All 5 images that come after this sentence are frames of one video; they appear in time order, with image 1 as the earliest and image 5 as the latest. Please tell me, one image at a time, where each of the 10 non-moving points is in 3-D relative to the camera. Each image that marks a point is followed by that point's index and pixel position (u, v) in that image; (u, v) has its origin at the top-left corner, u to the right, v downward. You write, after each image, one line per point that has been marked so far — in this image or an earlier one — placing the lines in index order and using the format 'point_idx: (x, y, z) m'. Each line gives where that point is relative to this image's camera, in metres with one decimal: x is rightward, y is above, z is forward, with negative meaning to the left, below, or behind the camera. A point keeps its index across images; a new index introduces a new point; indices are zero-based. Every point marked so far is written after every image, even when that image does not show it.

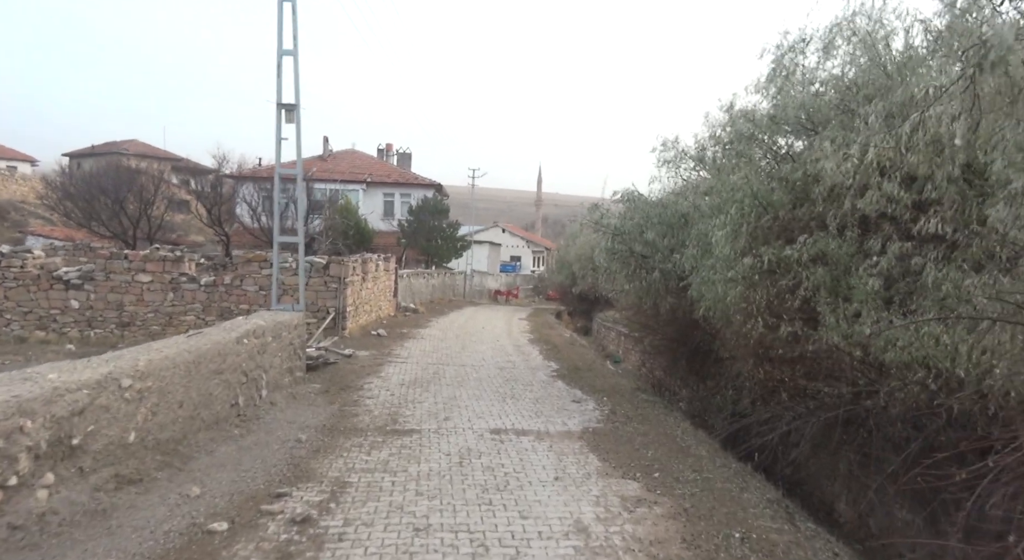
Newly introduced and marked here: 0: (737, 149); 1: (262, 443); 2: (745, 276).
0: (+2.5, +1.5, +7.3) m
1: (-2.2, -1.4, +5.6) m
2: (+2.1, 0.0, +5.7) m
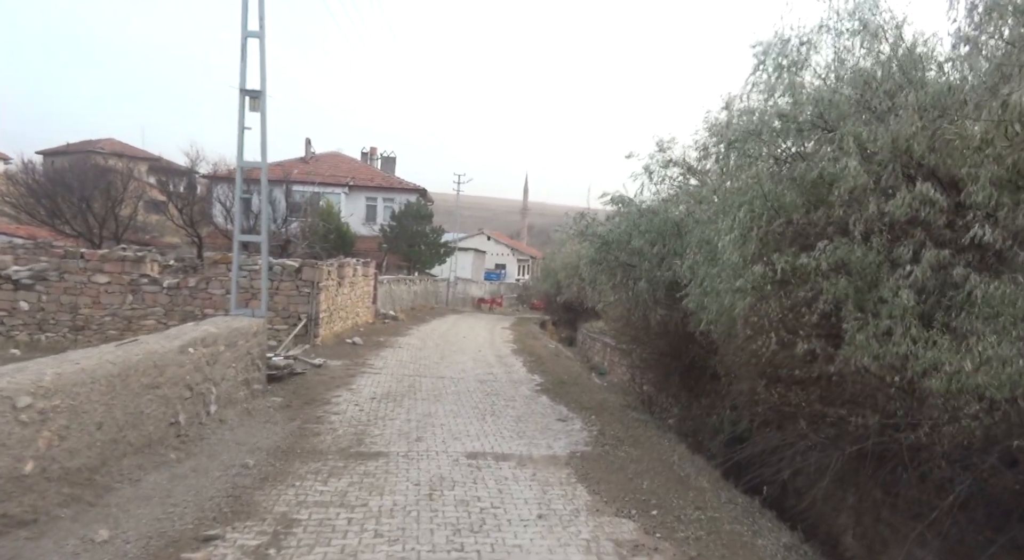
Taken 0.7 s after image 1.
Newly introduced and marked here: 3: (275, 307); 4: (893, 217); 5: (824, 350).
0: (+2.3, +1.4, +6.7) m
1: (-2.3, -1.4, +4.8) m
2: (+1.9, 0.0, +5.1) m
3: (-4.7, -0.5, +12.7) m
4: (+2.7, +0.4, +4.6) m
5: (+2.3, -0.5, +4.7) m
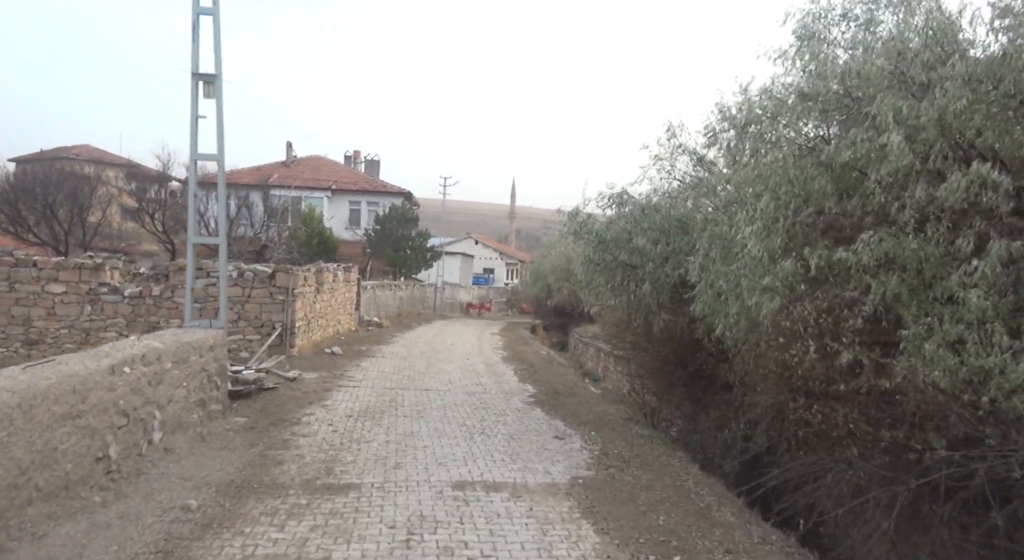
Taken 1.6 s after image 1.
0: (+2.2, +1.4, +6.0) m
1: (-2.4, -1.5, +4.0) m
2: (+1.9, 0.0, +4.3) m
3: (-4.9, -0.7, +11.8) m
4: (+2.6, +0.5, +3.9) m
5: (+2.2, -0.5, +4.0) m
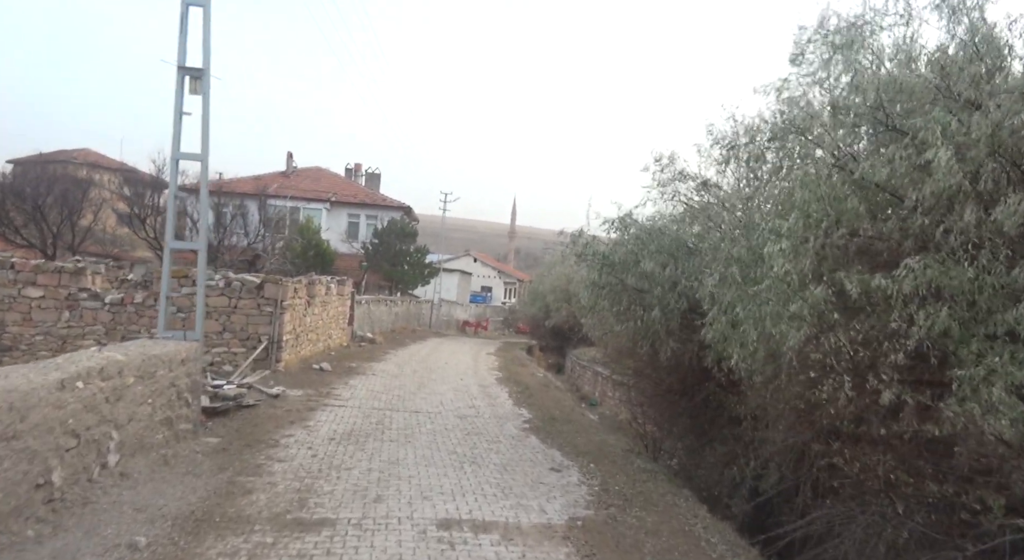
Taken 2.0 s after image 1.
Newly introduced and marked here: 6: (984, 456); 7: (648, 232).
0: (+2.3, +1.2, +5.6) m
1: (-2.4, -1.5, +3.5) m
2: (+1.8, -0.2, +3.9) m
3: (-4.9, -0.8, +11.4) m
4: (+2.7, +0.3, +3.5) m
5: (+2.2, -0.7, +3.5) m
6: (+2.3, -0.9, +3.2) m
7: (+1.7, +0.6, +8.0) m
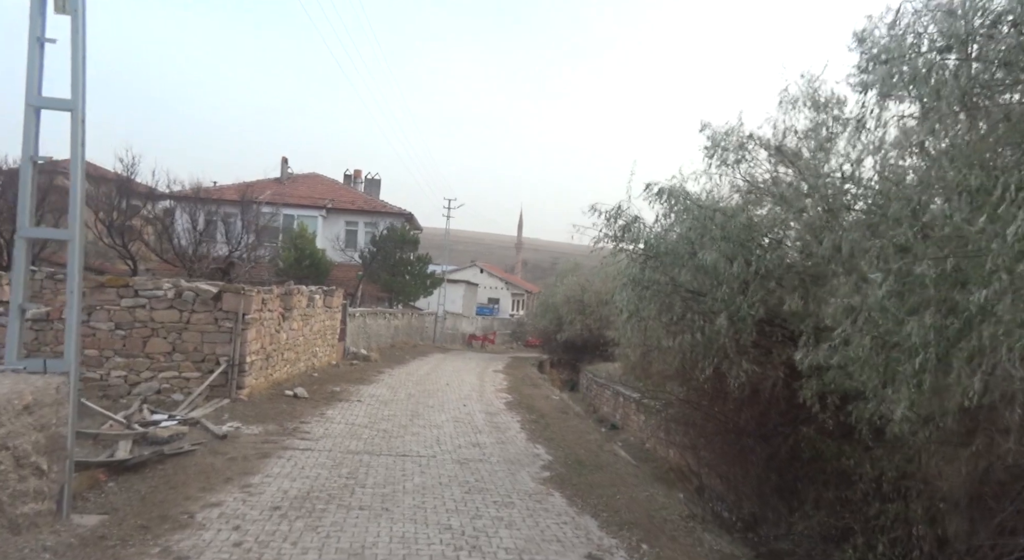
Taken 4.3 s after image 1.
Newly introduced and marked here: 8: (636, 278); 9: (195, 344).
0: (+2.4, +1.2, +3.5) m
1: (-2.3, -1.5, +1.4) m
2: (+1.9, -0.2, +1.8) m
3: (-4.8, -1.0, +9.3) m
4: (+2.7, +0.4, +1.4) m
5: (+2.3, -0.6, +1.4) m
6: (+2.4, -0.8, +1.1) m
7: (+1.8, +0.6, +5.9) m
8: (+1.2, 0.0, +6.3) m
9: (-4.6, -0.9, +9.3) m
